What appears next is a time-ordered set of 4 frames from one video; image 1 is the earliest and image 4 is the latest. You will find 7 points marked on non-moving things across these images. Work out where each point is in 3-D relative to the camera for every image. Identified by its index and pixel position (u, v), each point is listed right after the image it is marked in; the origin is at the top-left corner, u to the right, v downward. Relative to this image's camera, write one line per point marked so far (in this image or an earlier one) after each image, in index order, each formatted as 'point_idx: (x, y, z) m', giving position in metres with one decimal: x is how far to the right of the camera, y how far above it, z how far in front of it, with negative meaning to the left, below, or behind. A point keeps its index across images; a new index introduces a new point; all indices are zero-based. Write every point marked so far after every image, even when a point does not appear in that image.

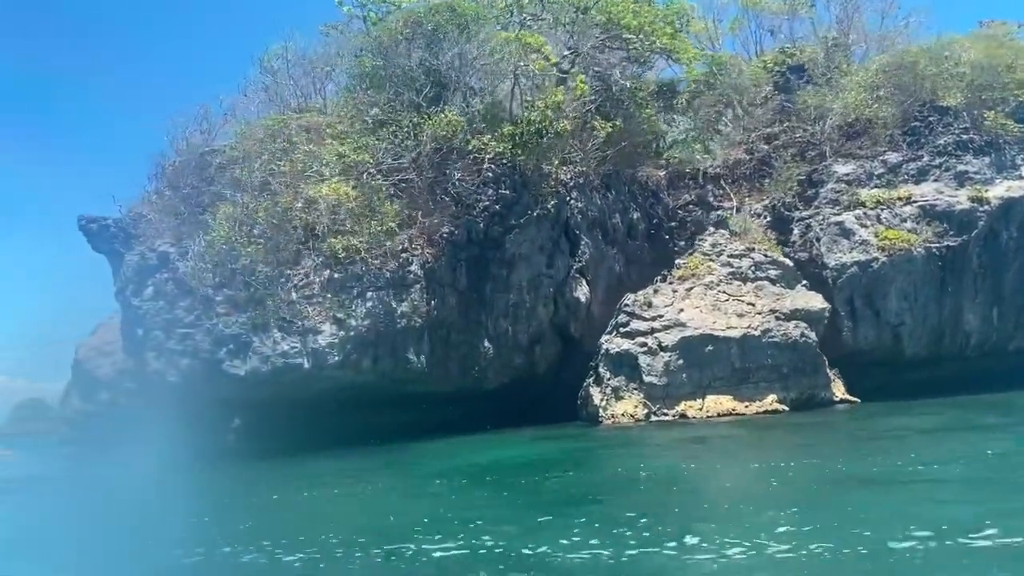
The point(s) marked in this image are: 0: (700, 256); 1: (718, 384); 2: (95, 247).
0: (+4.0, +0.7, +19.9) m
1: (+3.8, -1.8, +17.8) m
2: (-8.8, +0.9, +20.1) m
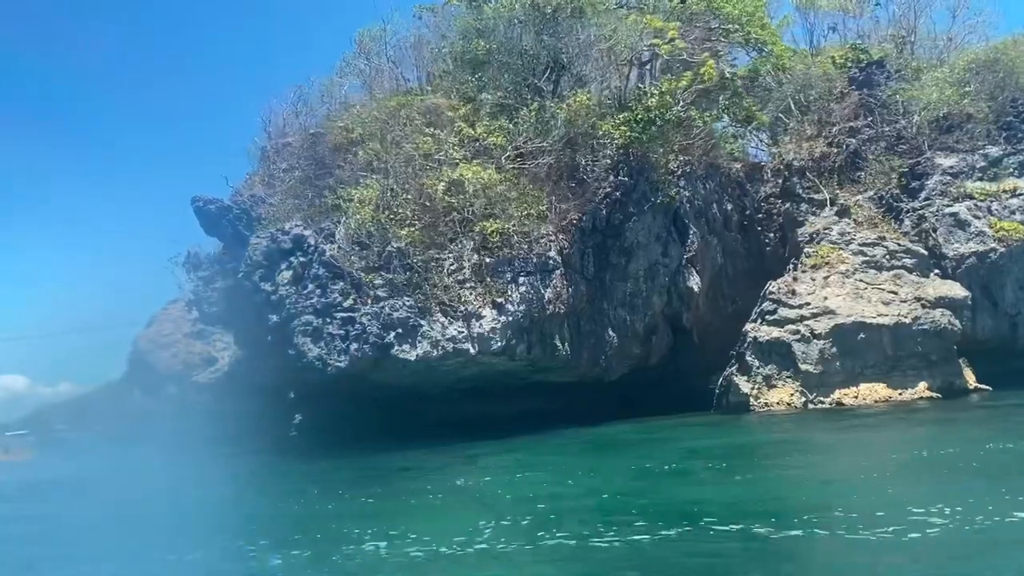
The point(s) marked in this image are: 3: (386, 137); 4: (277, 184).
0: (+6.7, +0.9, +19.9) m
1: (+6.6, -1.5, +17.8) m
2: (-6.1, +1.2, +19.1) m
3: (-2.6, +3.0, +19.5) m
4: (-4.8, +2.1, +19.6) m
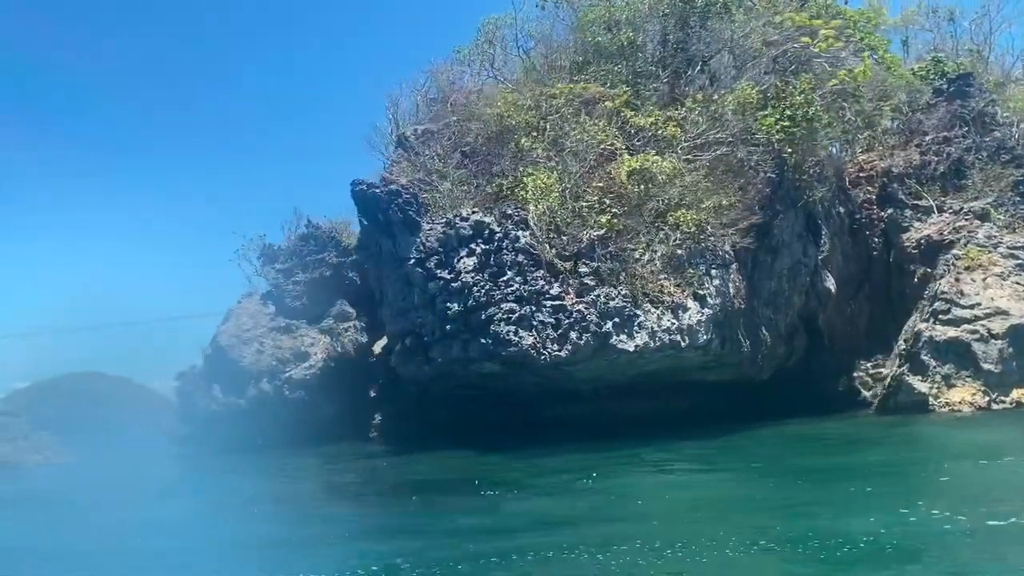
0: (+9.8, +0.9, +20.0) m
1: (+9.9, -1.6, +17.9) m
2: (-2.8, +1.4, +18.3) m
3: (+0.7, +3.2, +19.0) m
4: (-1.6, +2.3, +18.9) m
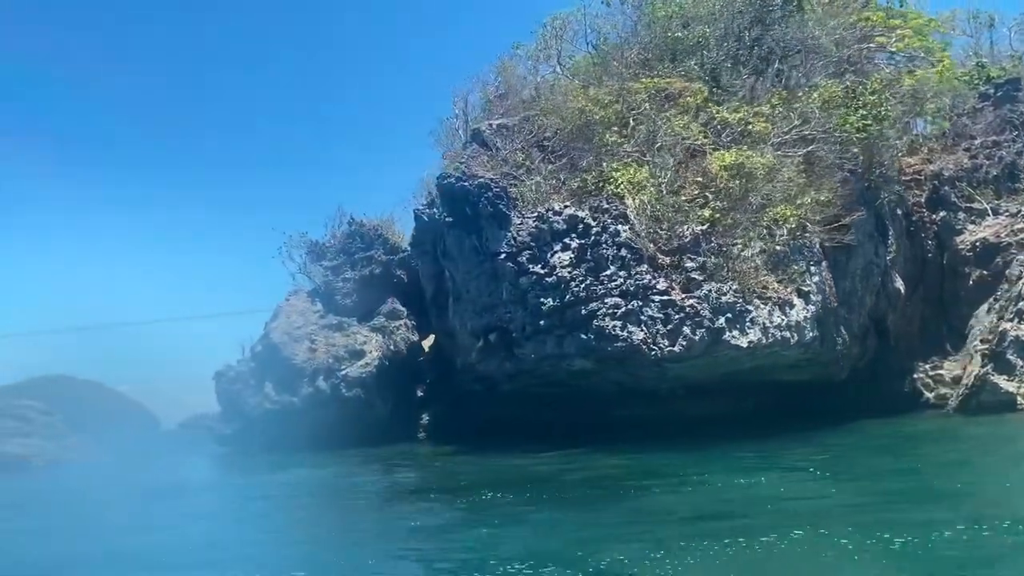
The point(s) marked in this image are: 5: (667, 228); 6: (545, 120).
0: (+11.5, +0.8, +20.1) m
1: (+11.6, -1.6, +18.0) m
2: (-1.1, +1.5, +18.0) m
3: (+2.3, +3.3, +18.8) m
4: (+0.1, +2.4, +18.6) m
5: (+2.7, +1.1, +16.4) m
6: (+0.7, +3.5, +19.5) m
